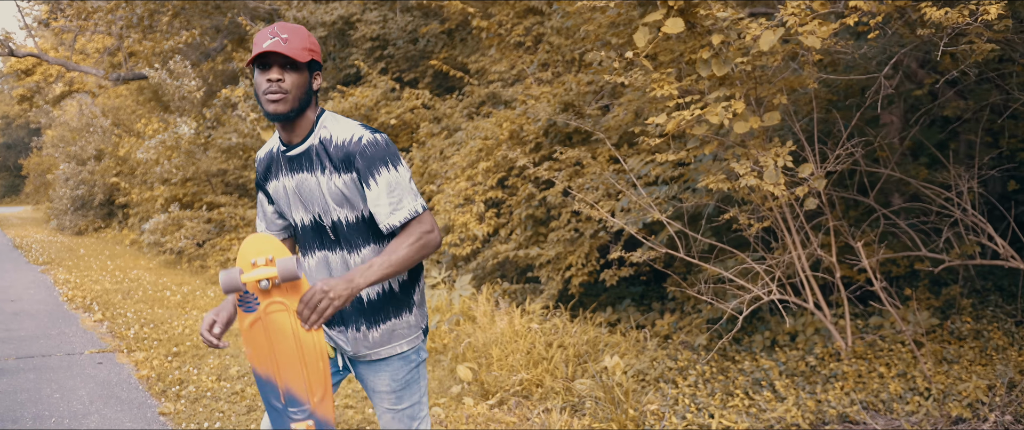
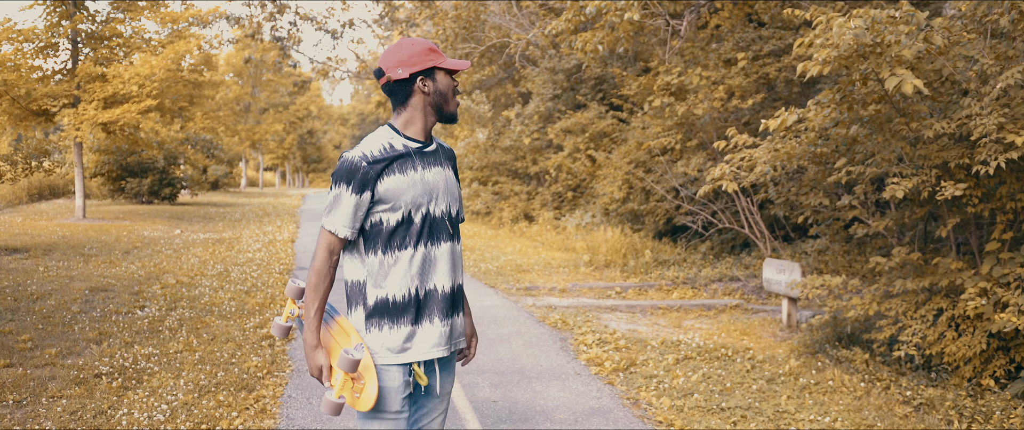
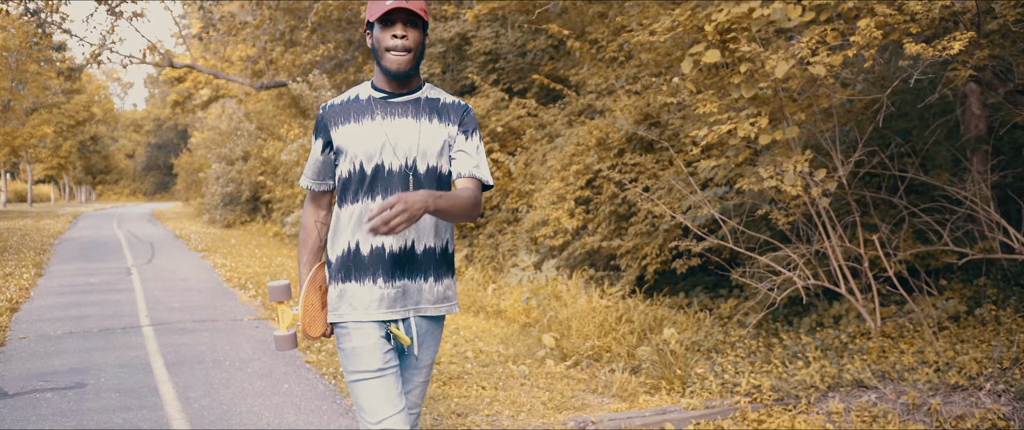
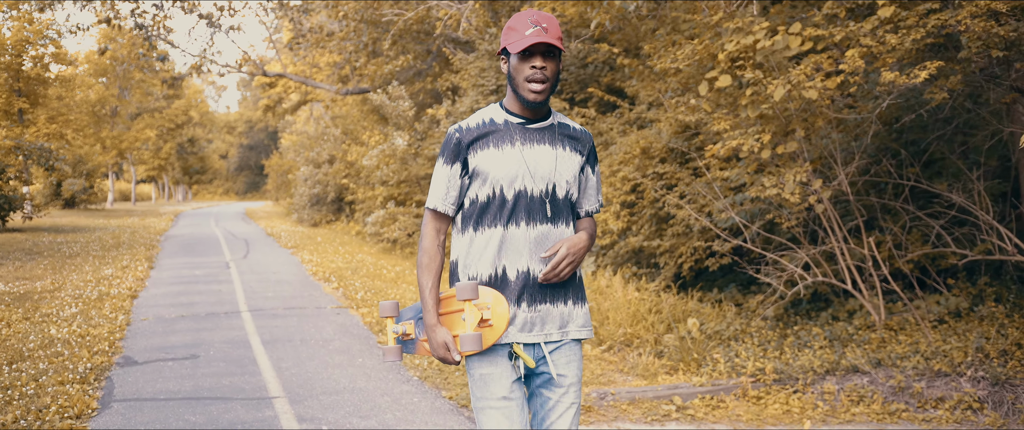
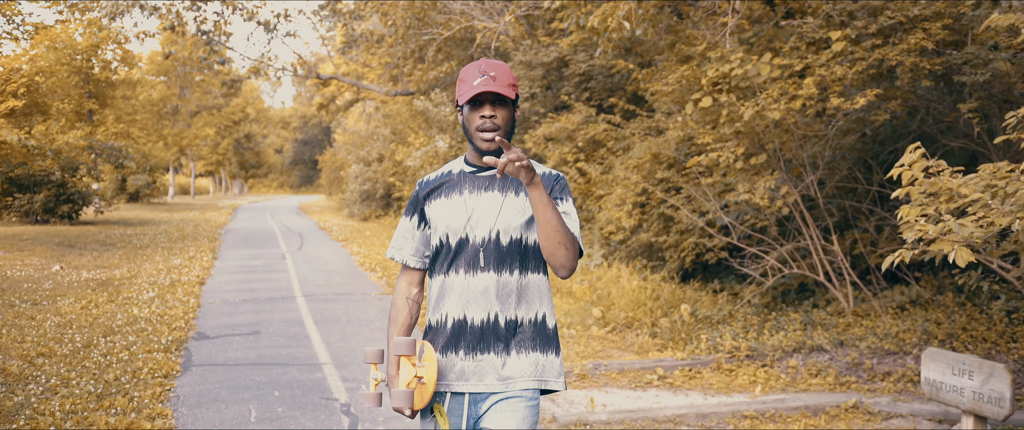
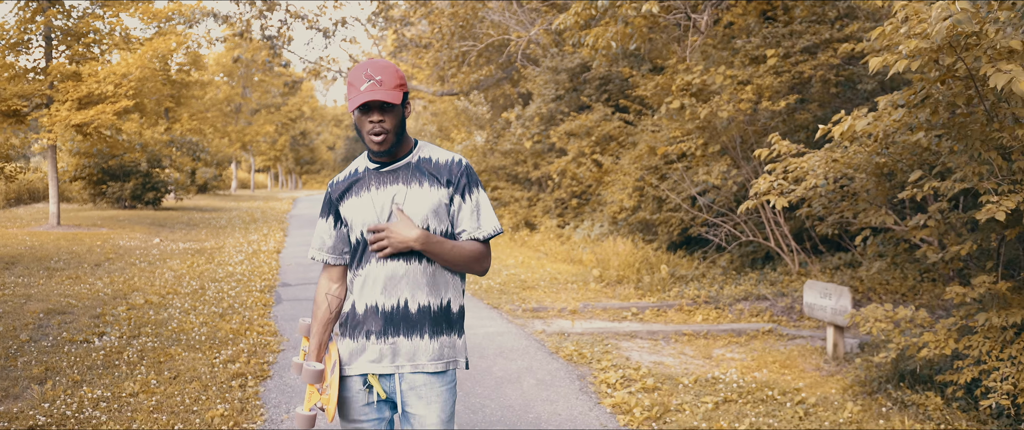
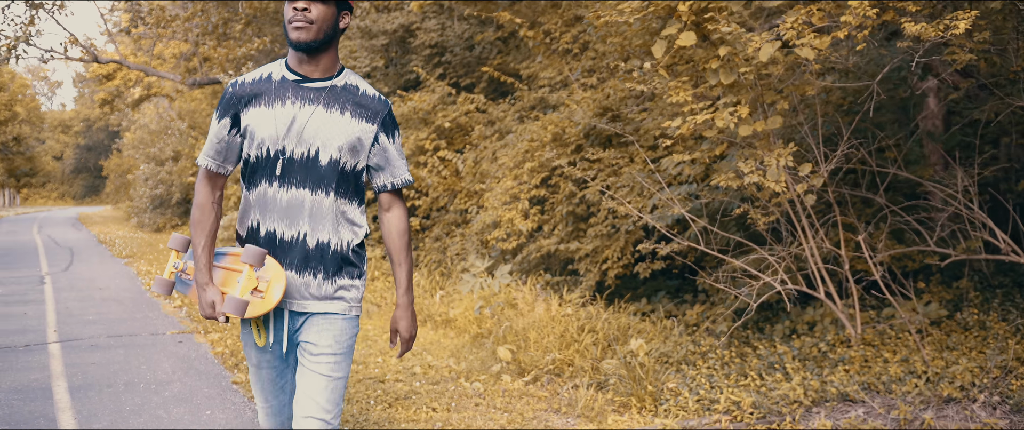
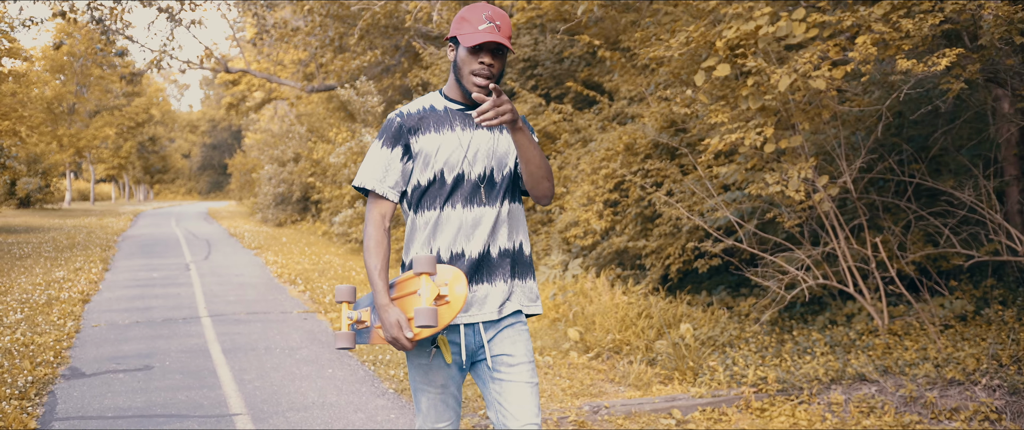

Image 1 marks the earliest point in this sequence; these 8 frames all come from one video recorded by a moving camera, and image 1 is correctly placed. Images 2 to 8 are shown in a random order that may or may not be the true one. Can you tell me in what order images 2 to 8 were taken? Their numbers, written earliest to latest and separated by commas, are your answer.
7, 3, 8, 4, 5, 6, 2
